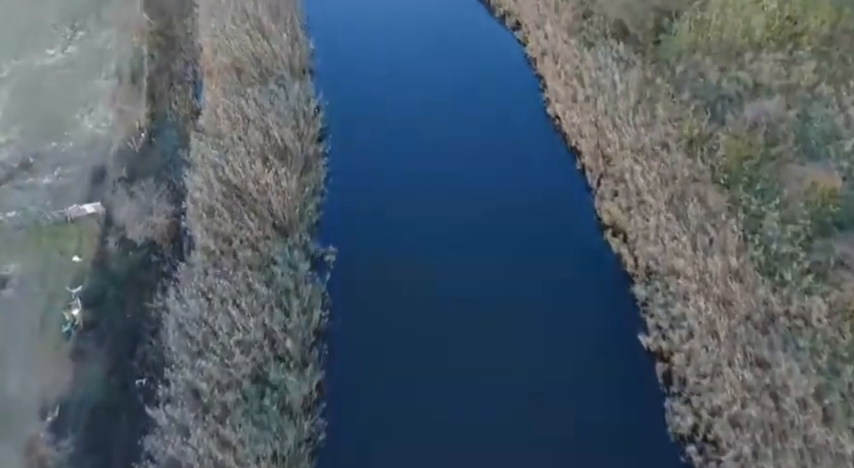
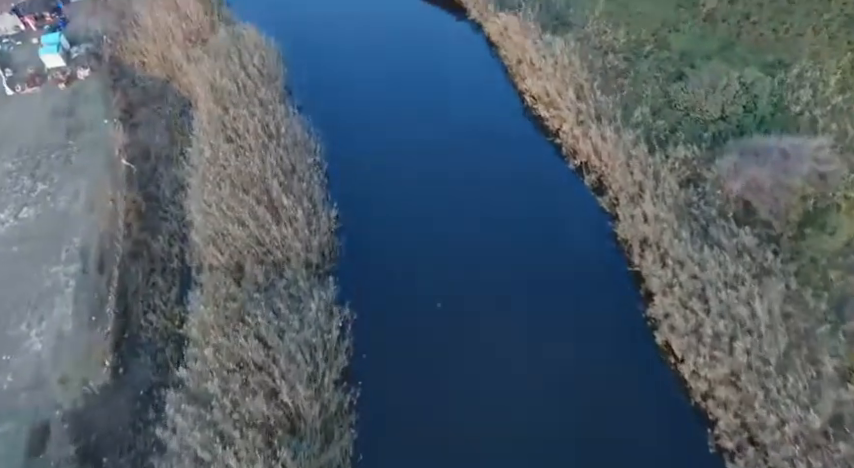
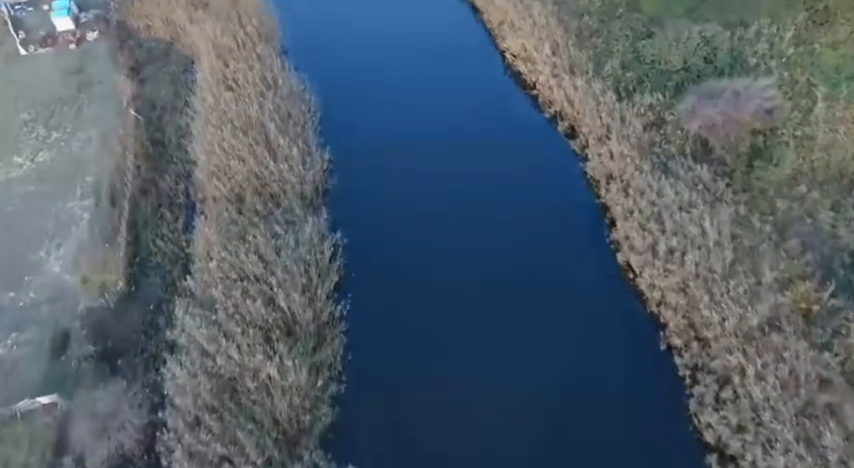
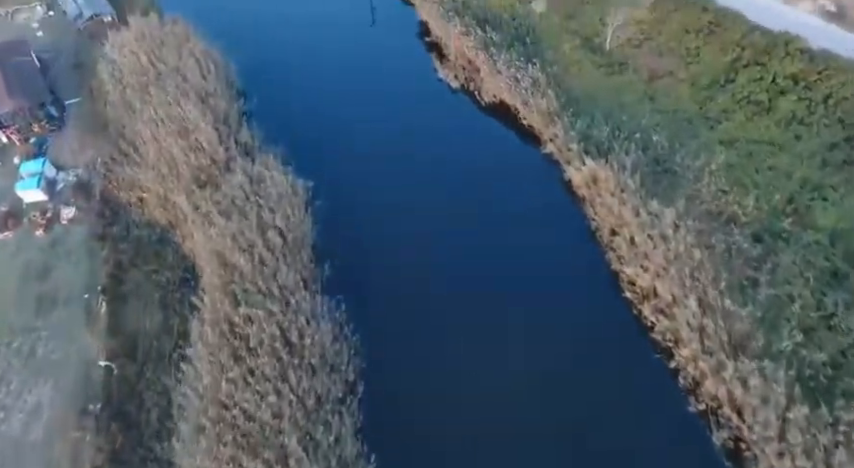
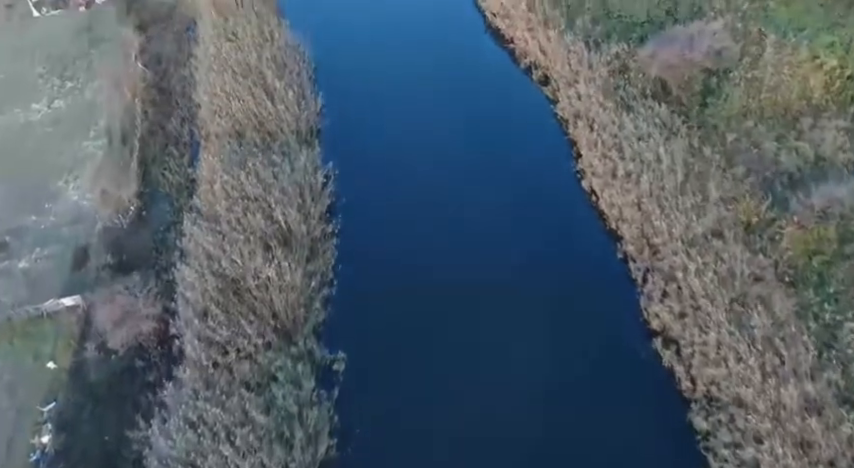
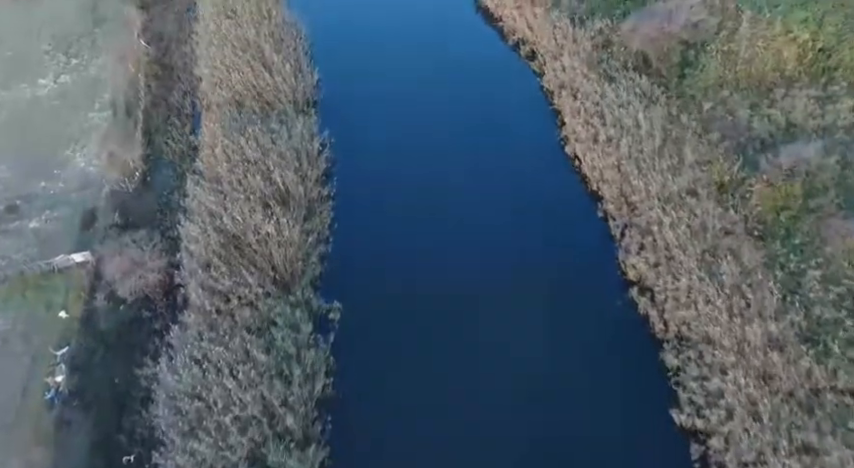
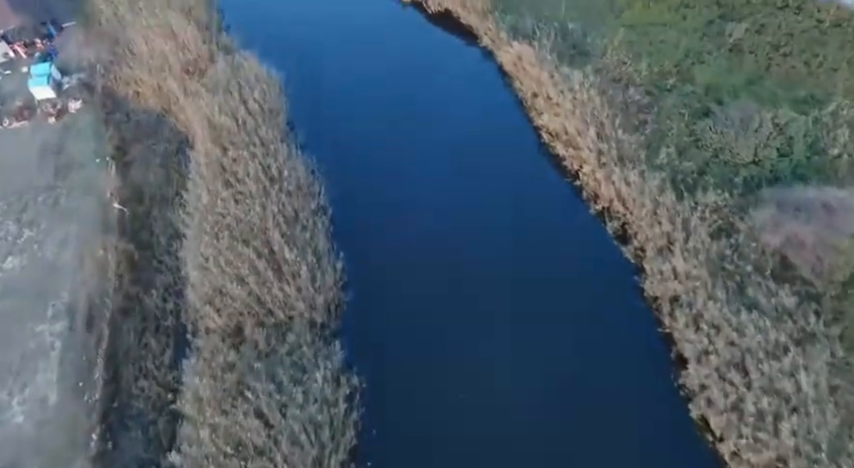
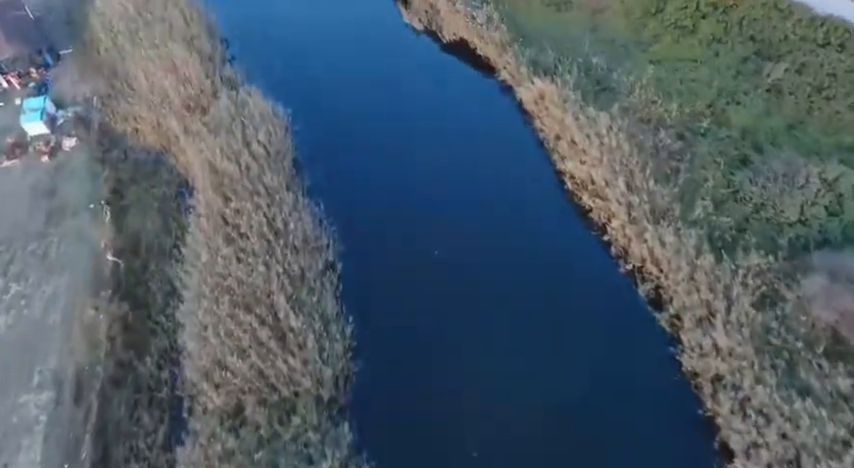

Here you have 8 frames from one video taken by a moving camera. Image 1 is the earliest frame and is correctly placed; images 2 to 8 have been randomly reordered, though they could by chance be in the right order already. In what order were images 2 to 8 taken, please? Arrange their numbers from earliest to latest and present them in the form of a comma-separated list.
6, 5, 3, 2, 7, 8, 4
